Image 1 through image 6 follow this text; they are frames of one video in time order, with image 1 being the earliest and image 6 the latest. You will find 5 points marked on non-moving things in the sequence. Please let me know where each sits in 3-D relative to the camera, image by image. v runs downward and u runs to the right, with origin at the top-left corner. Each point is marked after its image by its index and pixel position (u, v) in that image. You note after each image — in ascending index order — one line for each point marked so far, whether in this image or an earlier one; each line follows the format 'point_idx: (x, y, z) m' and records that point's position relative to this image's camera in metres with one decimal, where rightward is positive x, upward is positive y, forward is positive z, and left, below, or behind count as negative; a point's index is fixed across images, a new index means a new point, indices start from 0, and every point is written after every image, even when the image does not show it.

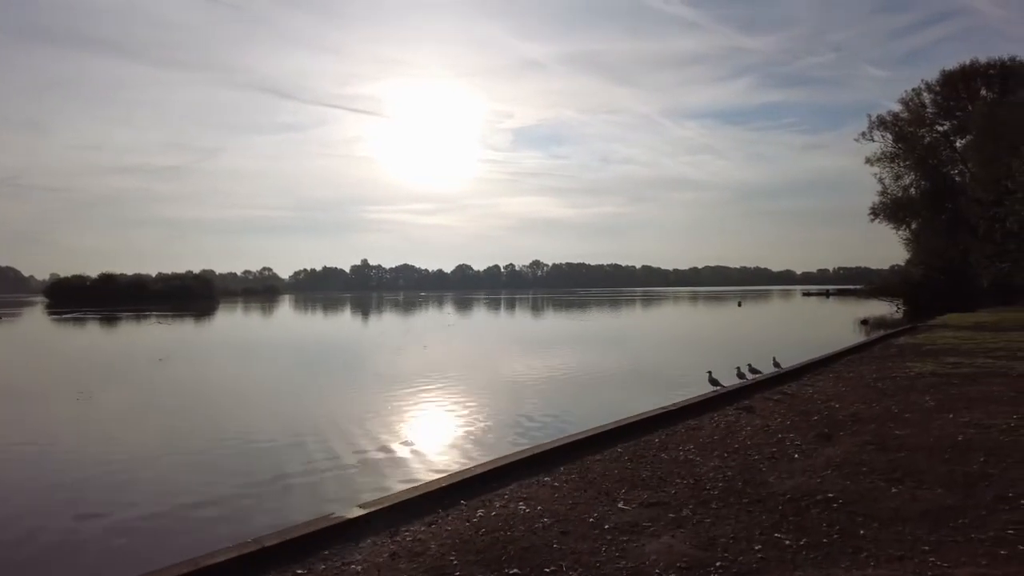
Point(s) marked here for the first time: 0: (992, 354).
0: (+7.3, -1.0, +10.3) m
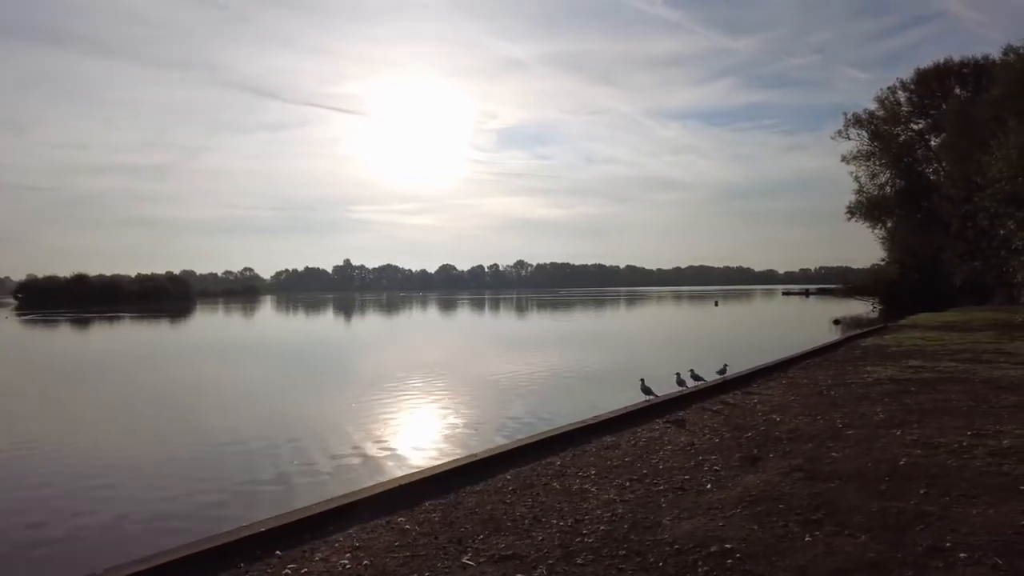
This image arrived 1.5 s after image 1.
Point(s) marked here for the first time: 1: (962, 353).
0: (+6.5, -1.0, +9.8) m
1: (+6.7, -1.0, +9.9) m
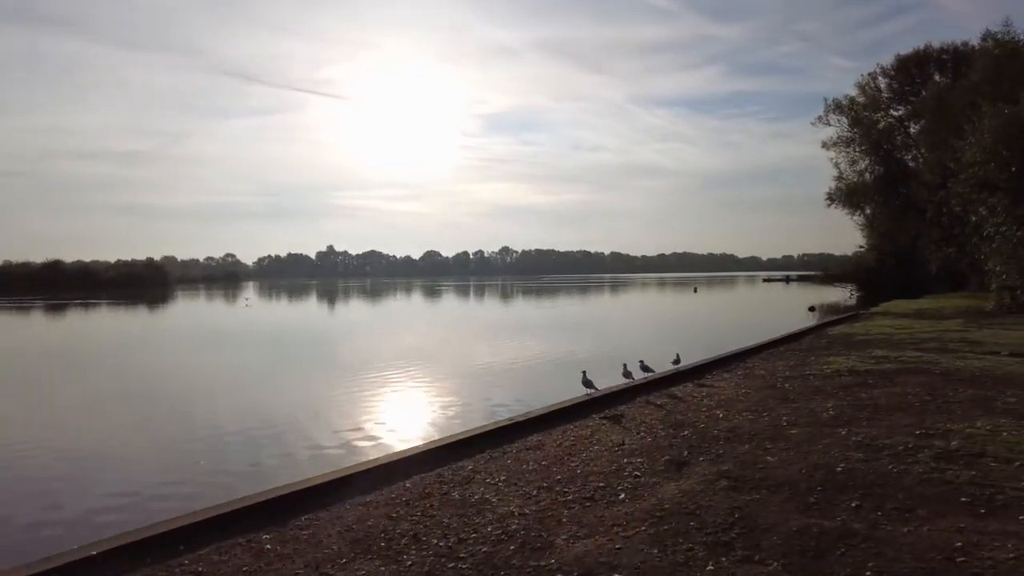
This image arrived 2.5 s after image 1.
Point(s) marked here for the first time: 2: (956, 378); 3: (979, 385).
0: (+5.8, -0.8, +9.6) m
1: (+6.0, -0.8, +9.7) m
2: (+4.7, -1.0, +7.2) m
3: (+4.7, -1.0, +6.8) m
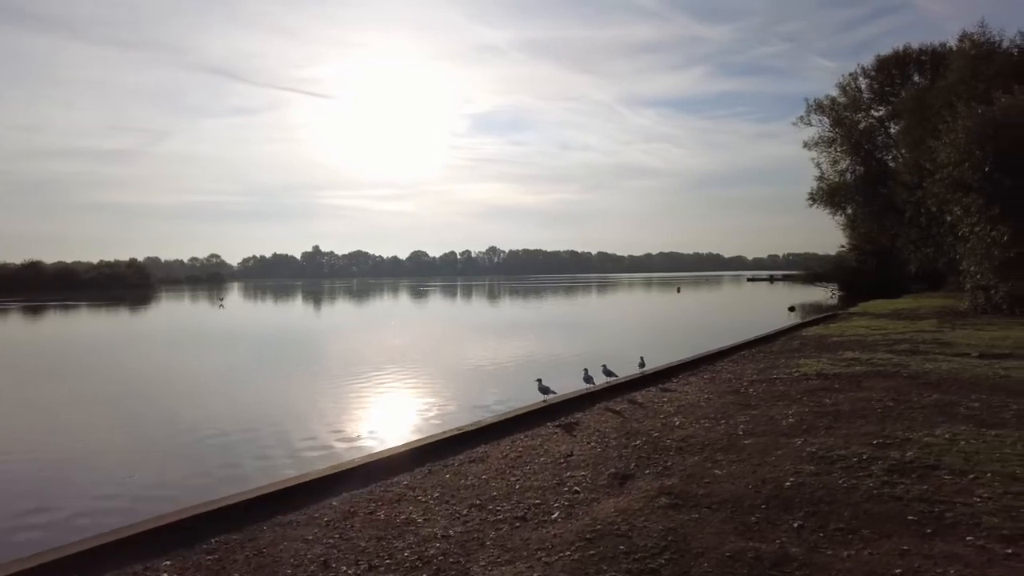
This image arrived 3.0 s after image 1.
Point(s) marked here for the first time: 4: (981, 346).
0: (+5.4, -0.8, +9.5) m
1: (+5.6, -0.8, +9.6) m
2: (+4.3, -1.0, +7.1) m
3: (+4.3, -1.0, +6.7) m
4: (+6.5, -0.8, +9.4) m
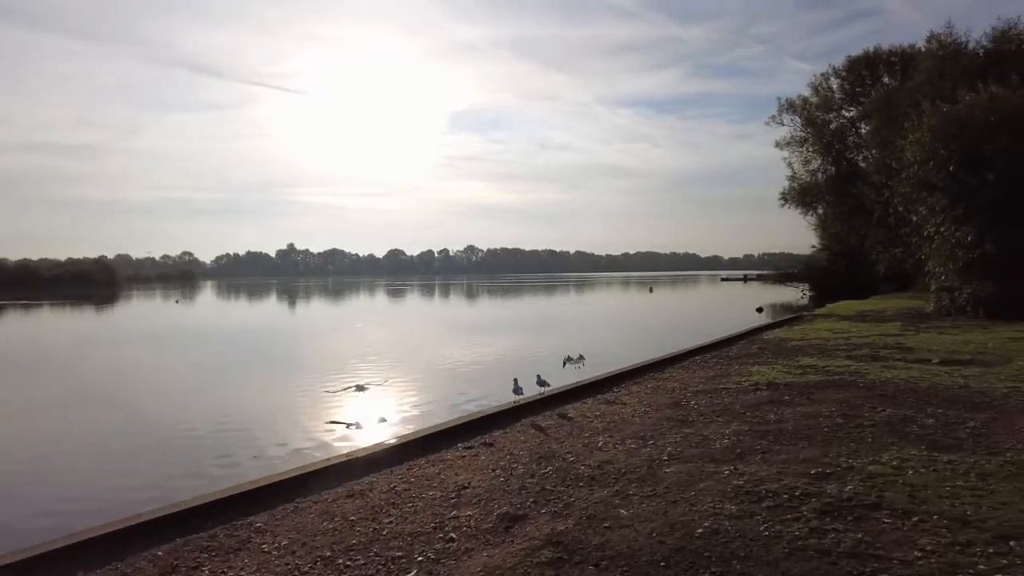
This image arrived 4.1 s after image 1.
0: (+4.6, -0.9, +9.1) m
1: (+4.8, -0.8, +9.3) m
2: (+3.7, -1.0, +6.7) m
3: (+3.7, -1.1, +6.3) m
4: (+5.8, -0.8, +9.0) m
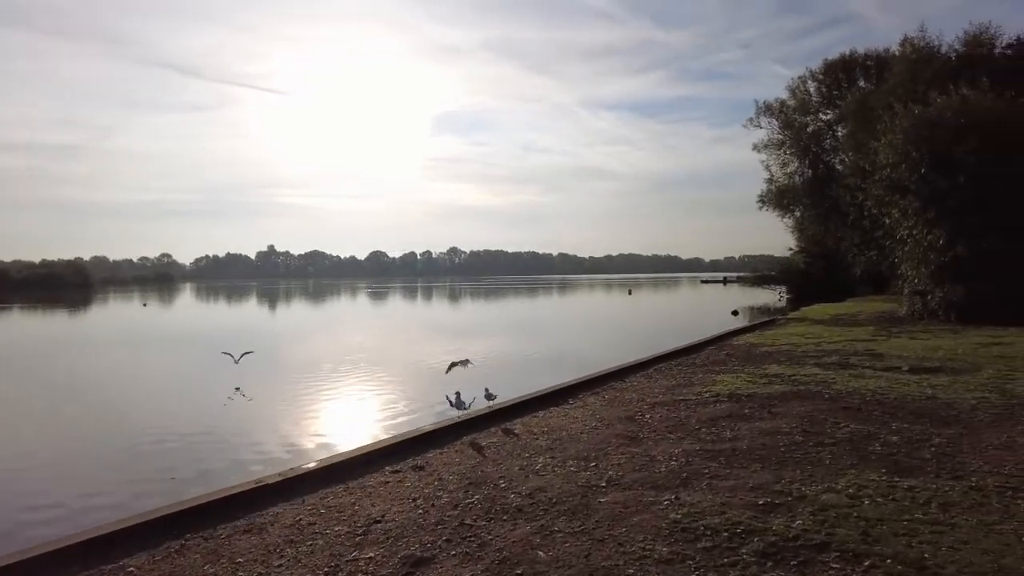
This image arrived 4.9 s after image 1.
0: (+4.1, -0.9, +8.9) m
1: (+4.3, -0.9, +9.0) m
2: (+3.2, -1.1, +6.5) m
3: (+3.3, -1.1, +6.1) m
4: (+5.3, -0.9, +8.8) m
